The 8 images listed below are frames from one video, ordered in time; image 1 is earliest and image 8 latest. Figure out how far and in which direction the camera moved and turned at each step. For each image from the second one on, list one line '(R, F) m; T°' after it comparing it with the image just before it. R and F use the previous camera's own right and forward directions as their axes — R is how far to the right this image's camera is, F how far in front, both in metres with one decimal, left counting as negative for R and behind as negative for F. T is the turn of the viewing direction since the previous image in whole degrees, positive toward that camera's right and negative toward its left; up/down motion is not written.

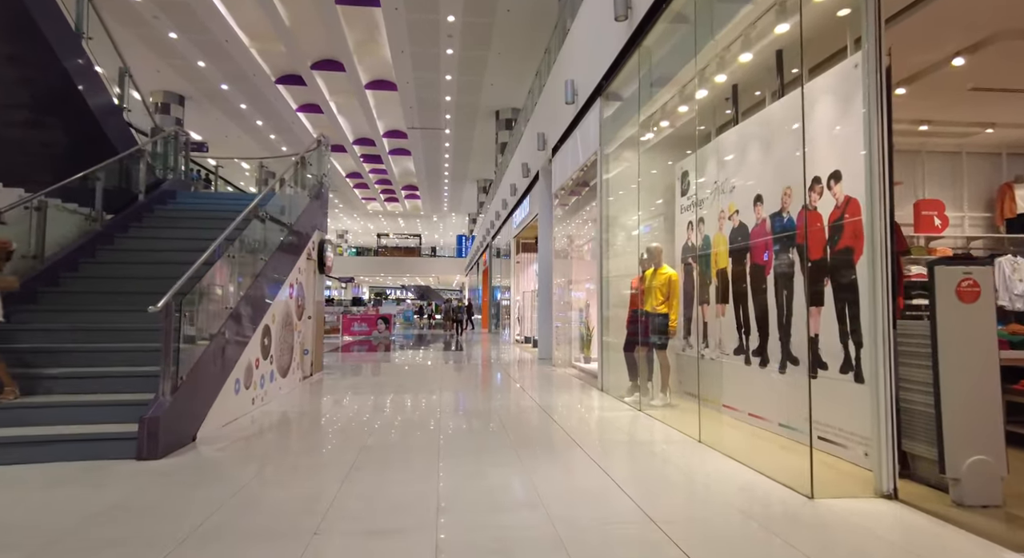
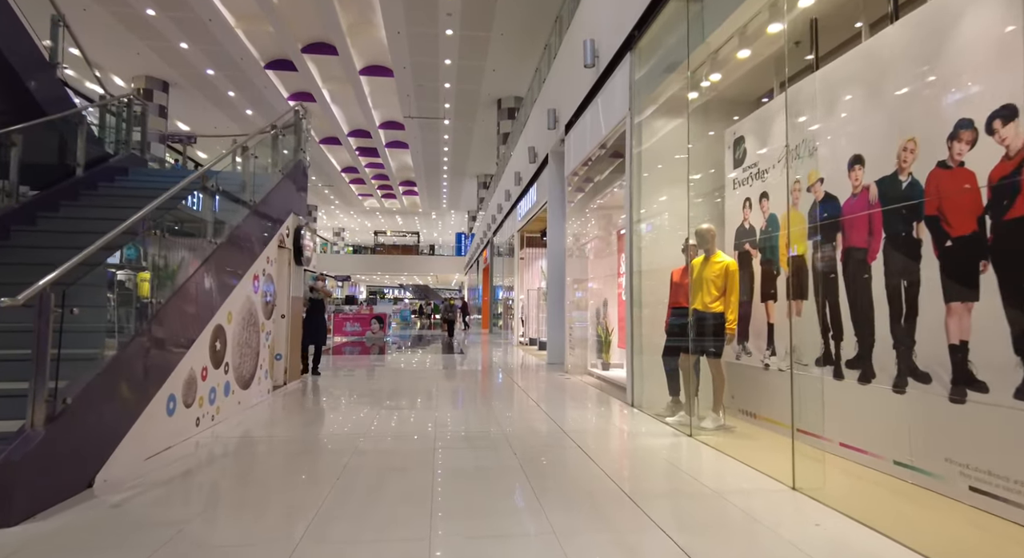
(-0.1, +0.9) m; 0°
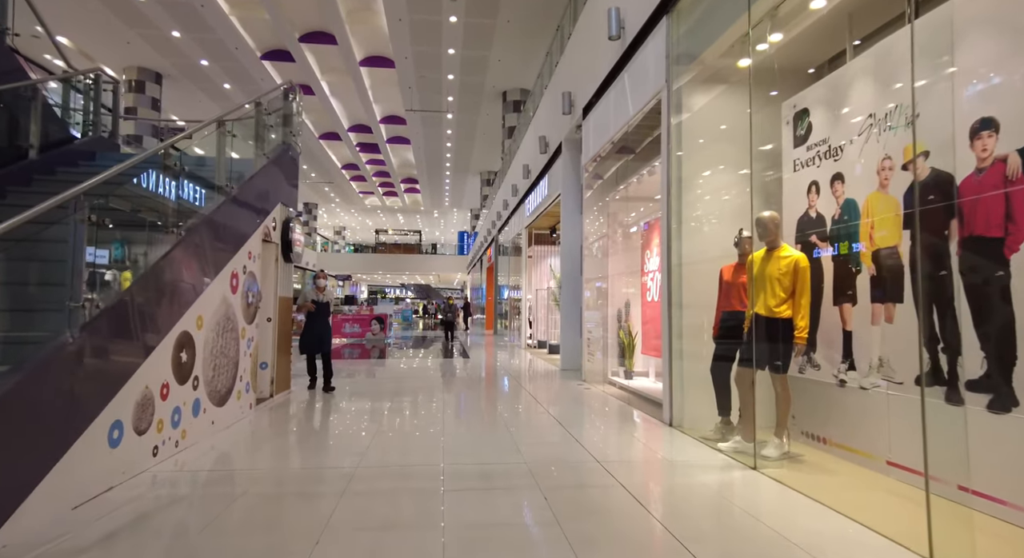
(-0.1, +0.6) m; 0°
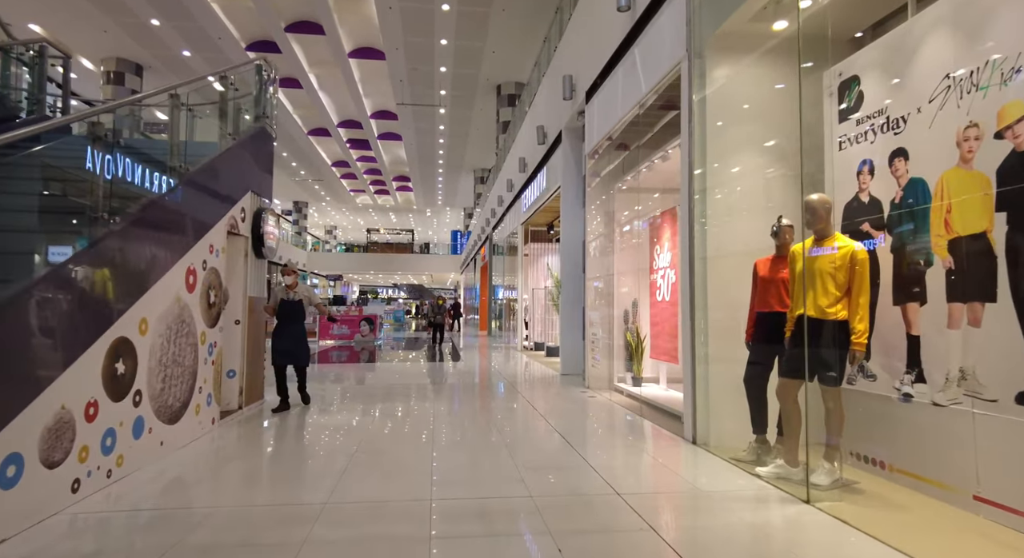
(0.0, +0.5) m; +1°
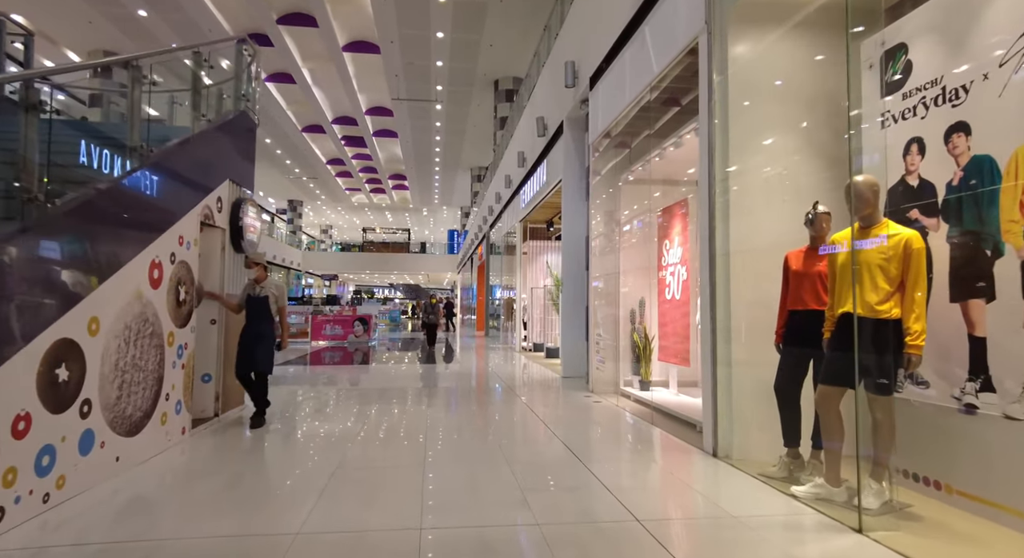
(0.0, +0.3) m; 0°
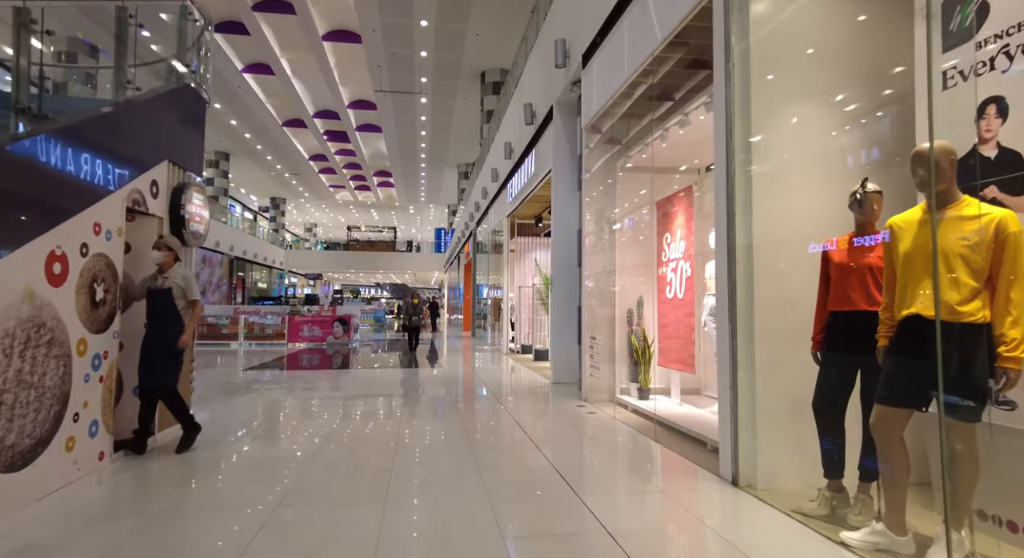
(0.0, +0.5) m; +1°
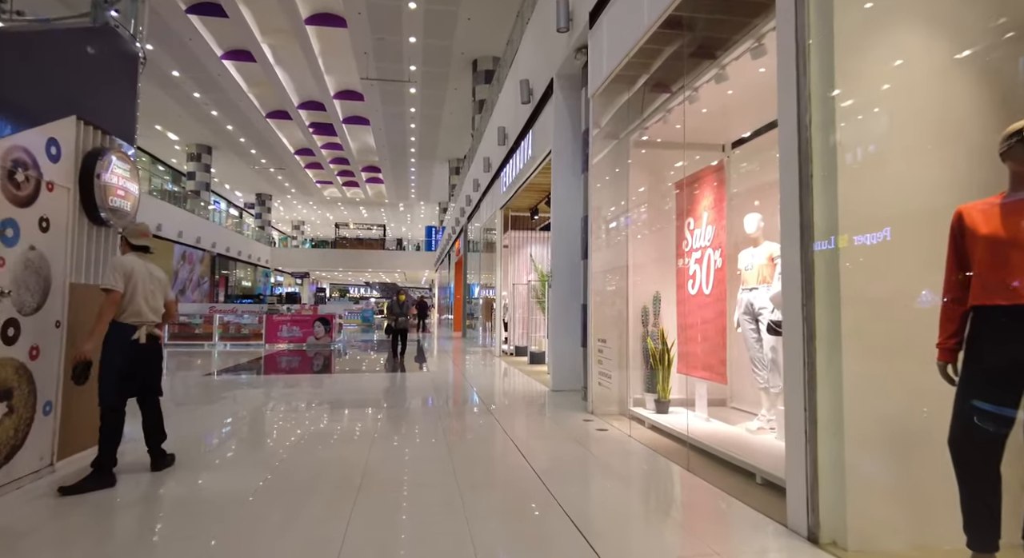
(0.0, +0.7) m; +1°
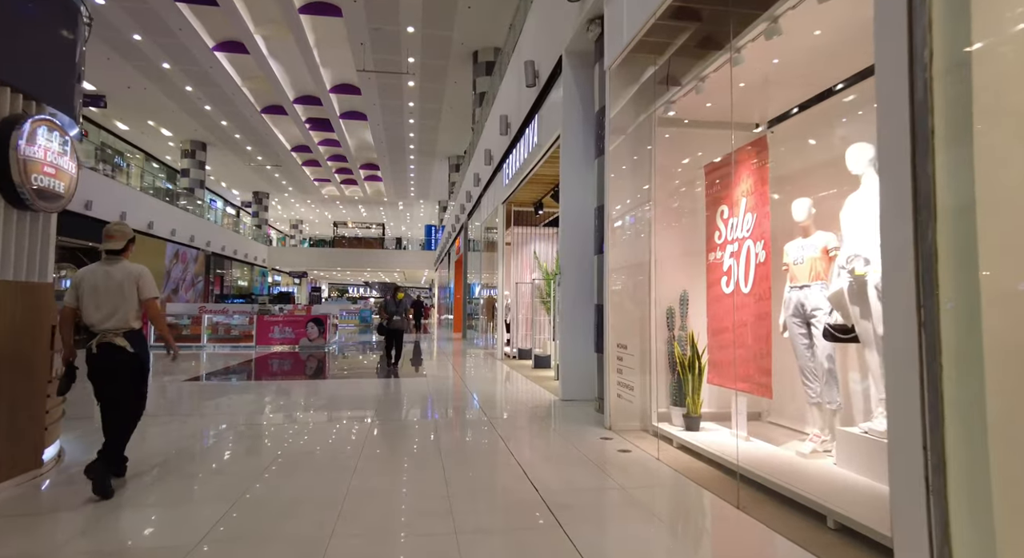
(0.0, +0.6) m; 0°
